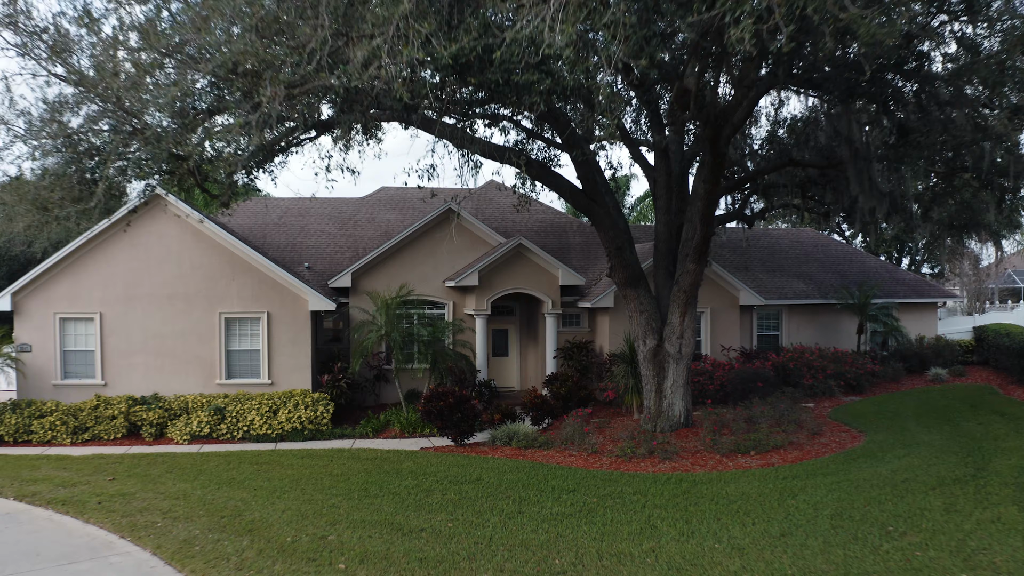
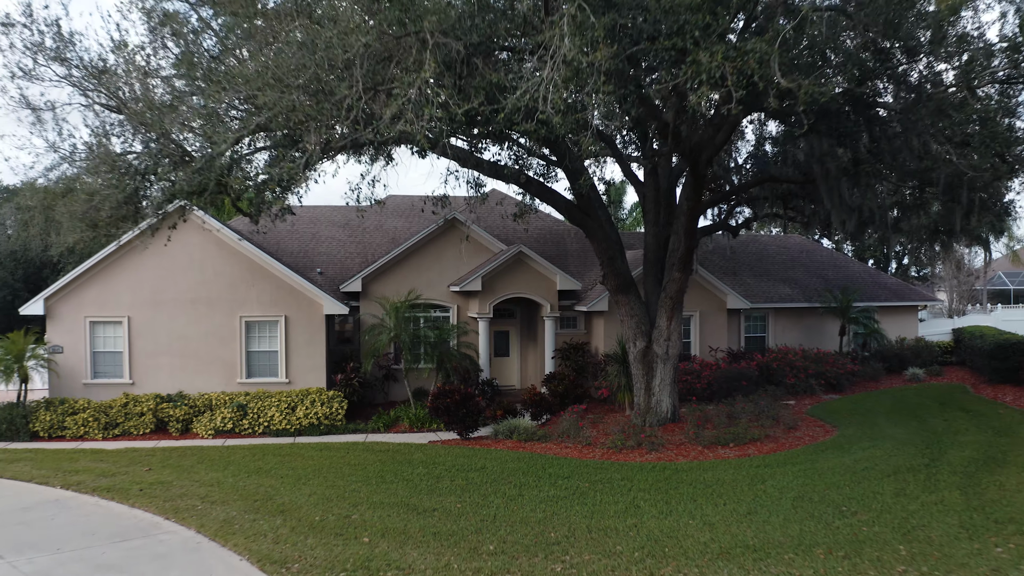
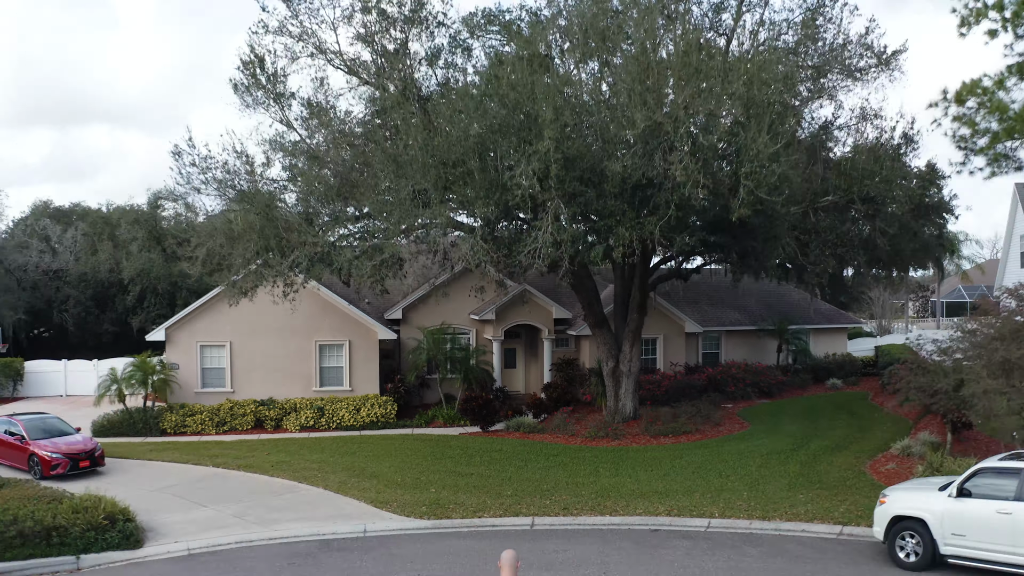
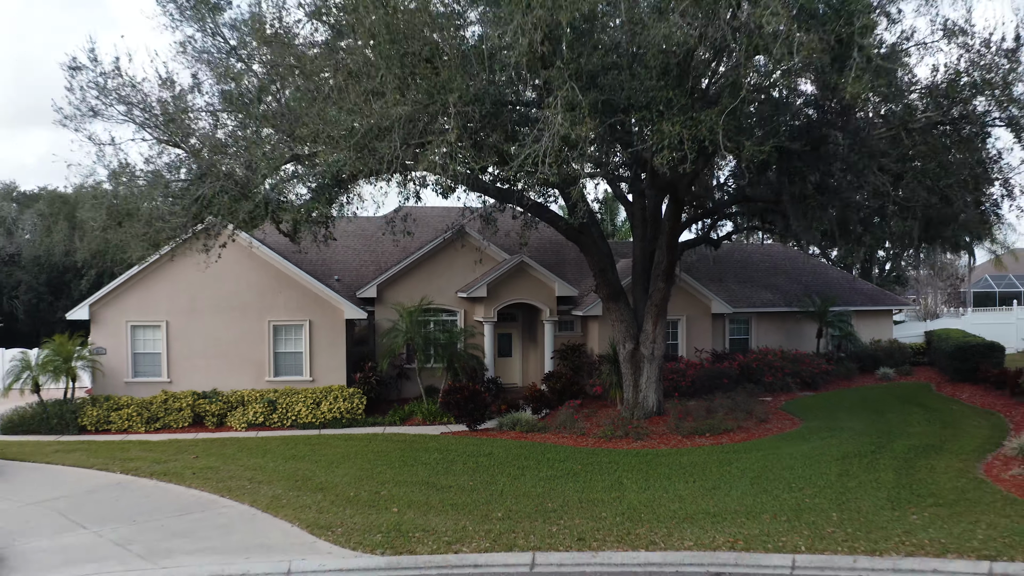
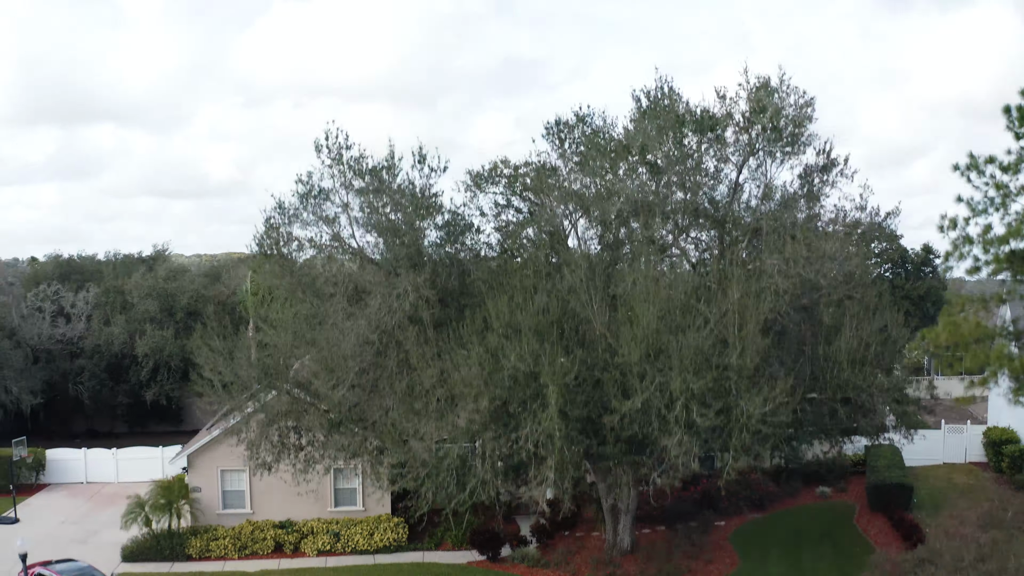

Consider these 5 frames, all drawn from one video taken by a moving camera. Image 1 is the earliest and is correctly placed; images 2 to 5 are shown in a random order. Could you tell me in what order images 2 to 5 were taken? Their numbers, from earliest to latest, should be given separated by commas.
2, 4, 3, 5
